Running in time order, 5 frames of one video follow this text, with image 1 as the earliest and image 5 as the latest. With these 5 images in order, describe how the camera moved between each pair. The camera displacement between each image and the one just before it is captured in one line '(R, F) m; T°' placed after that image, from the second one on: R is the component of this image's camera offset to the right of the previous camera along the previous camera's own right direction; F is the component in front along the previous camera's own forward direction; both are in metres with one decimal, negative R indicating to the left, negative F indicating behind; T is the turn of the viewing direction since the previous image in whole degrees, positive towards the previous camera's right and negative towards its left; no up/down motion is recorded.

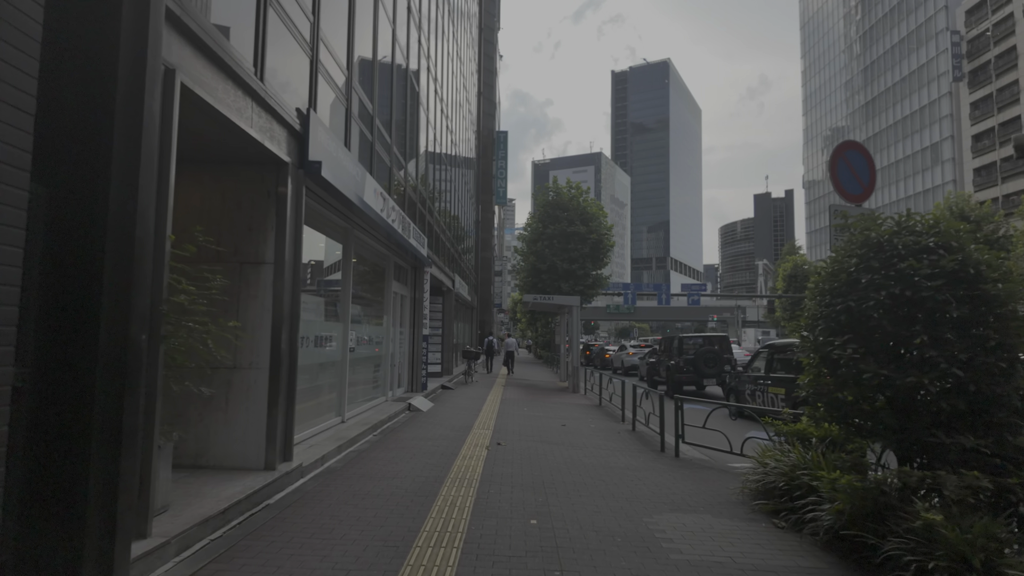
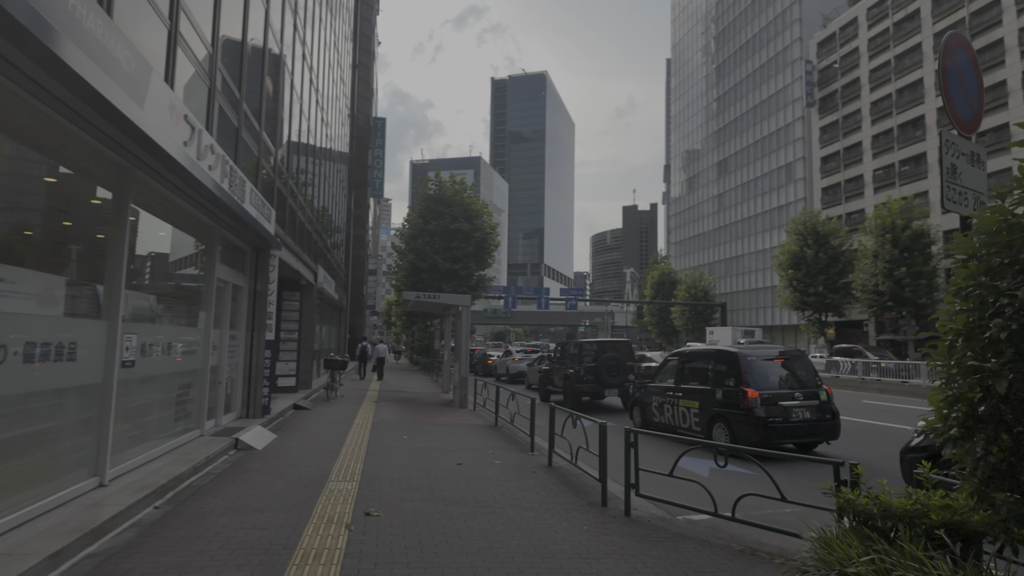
(-0.1, +2.7) m; +12°
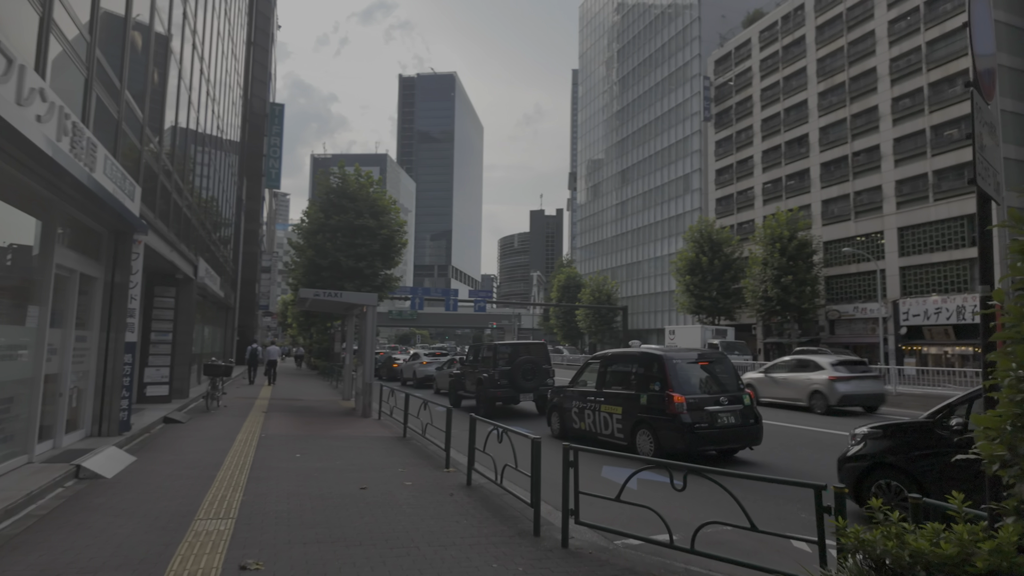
(-0.1, +0.9) m; +9°
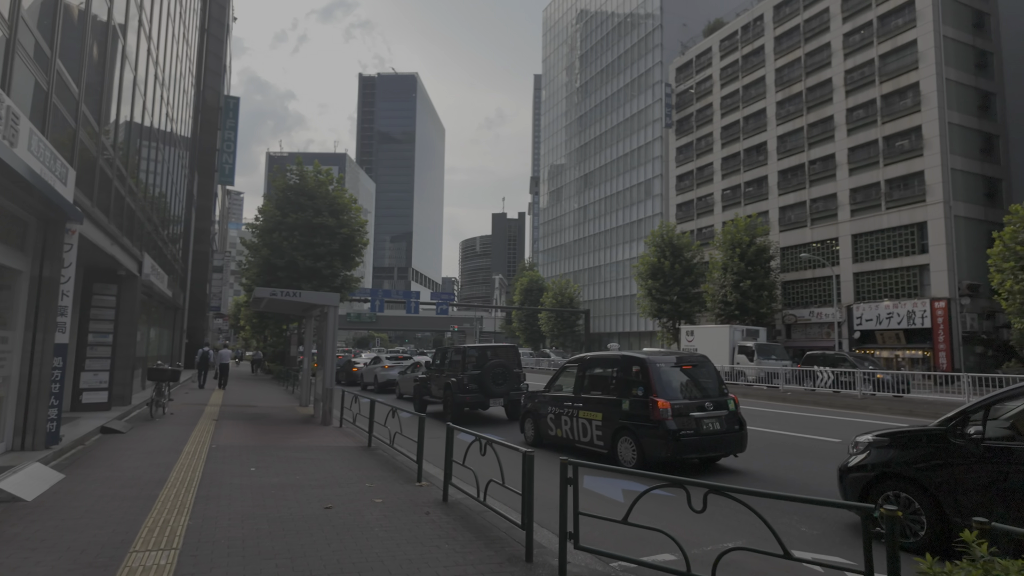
(-0.2, +0.6) m; +4°
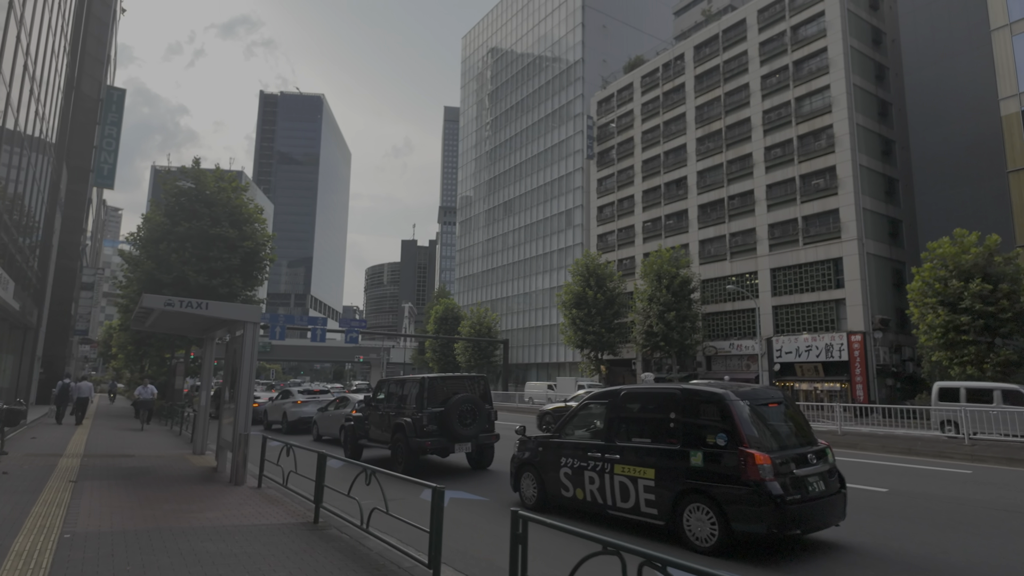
(-1.4, +2.8) m; +9°
